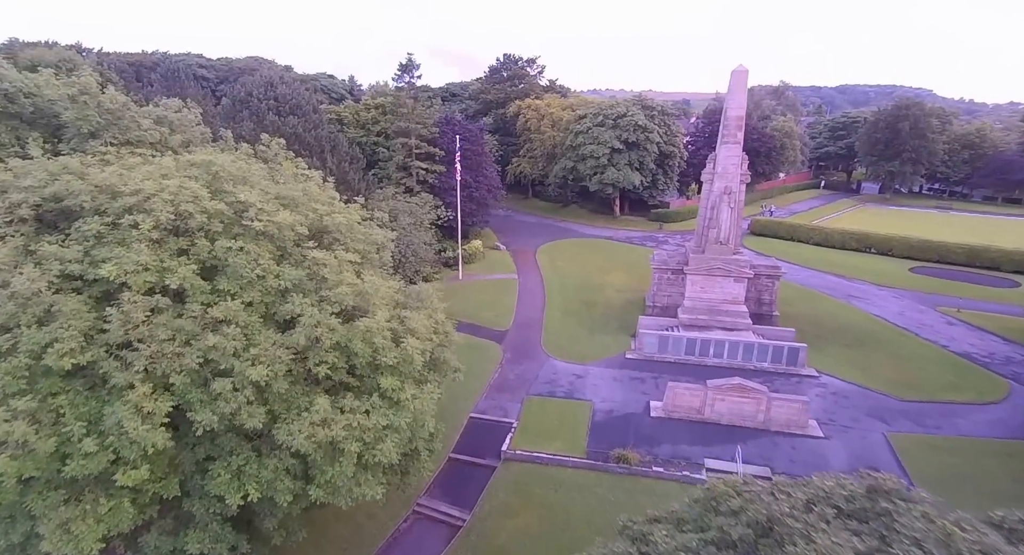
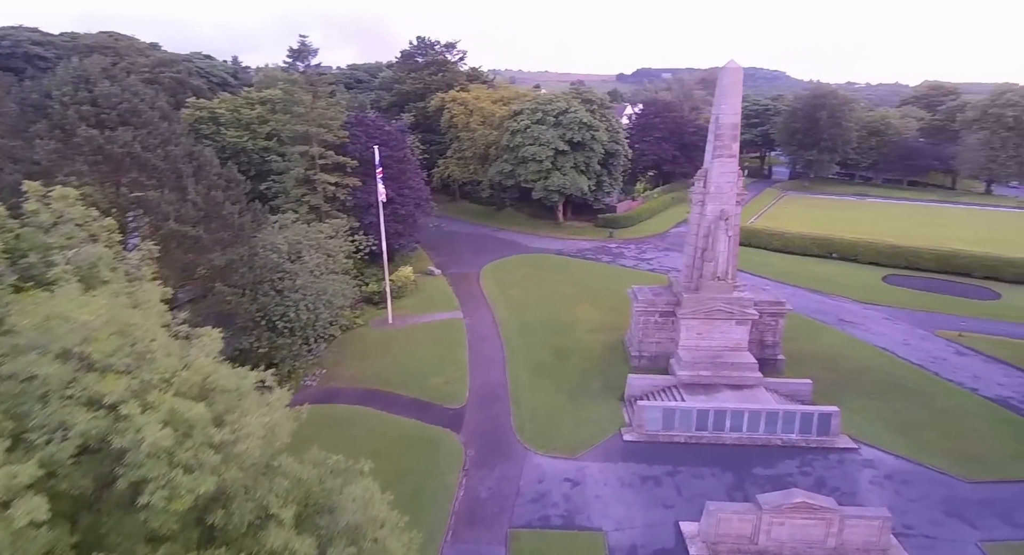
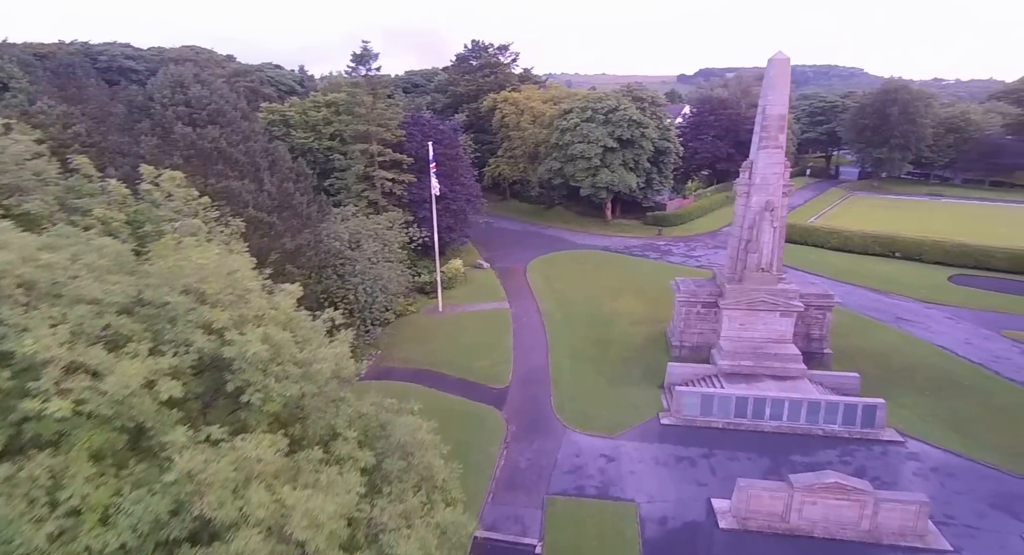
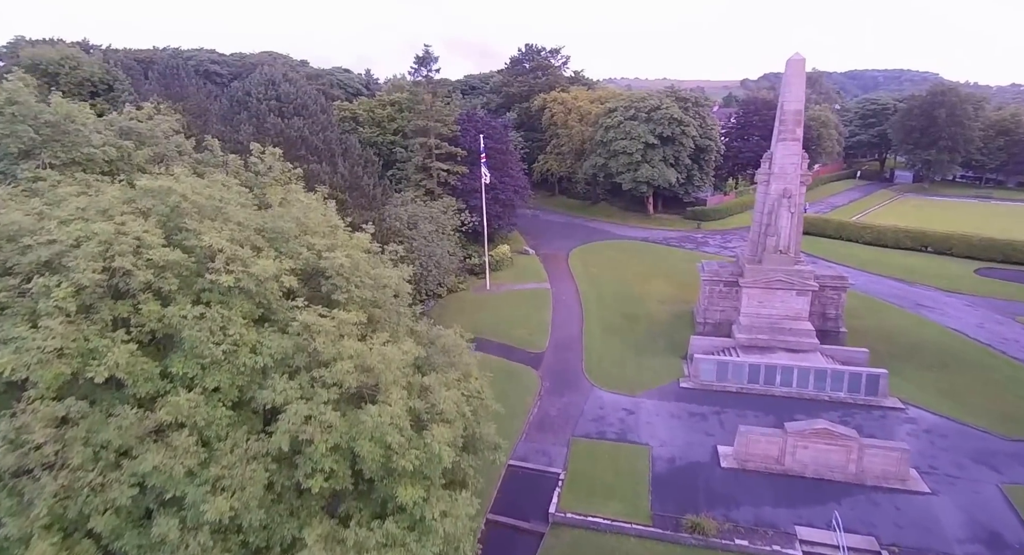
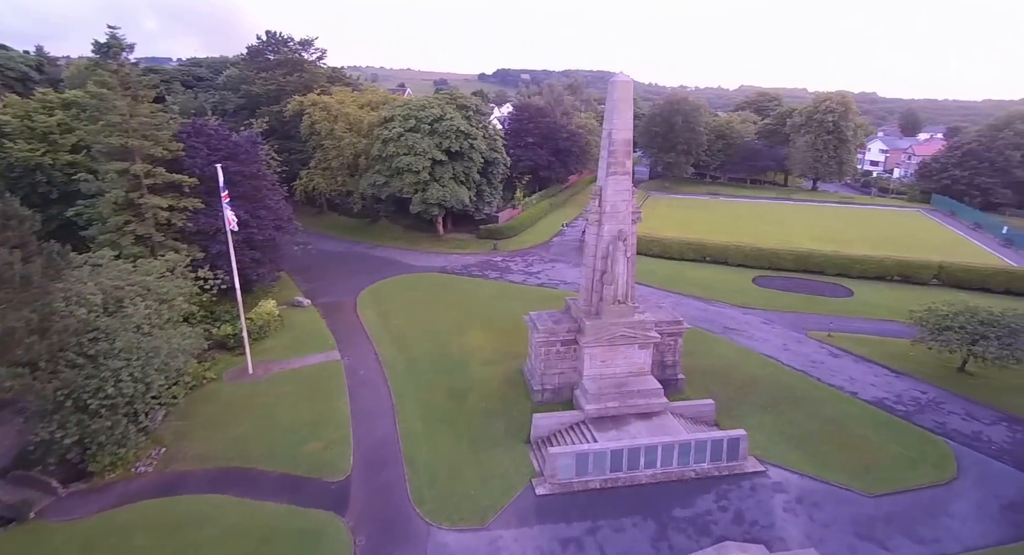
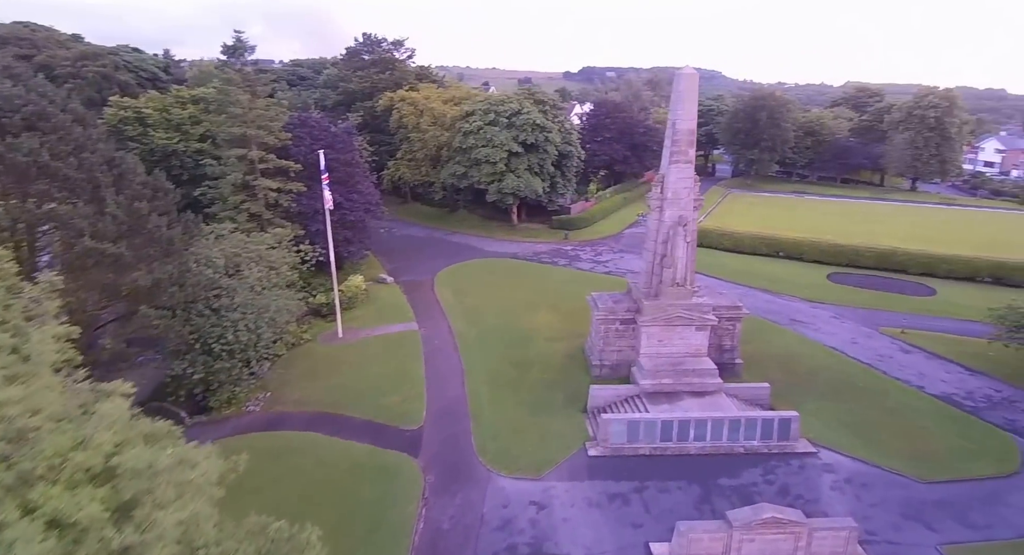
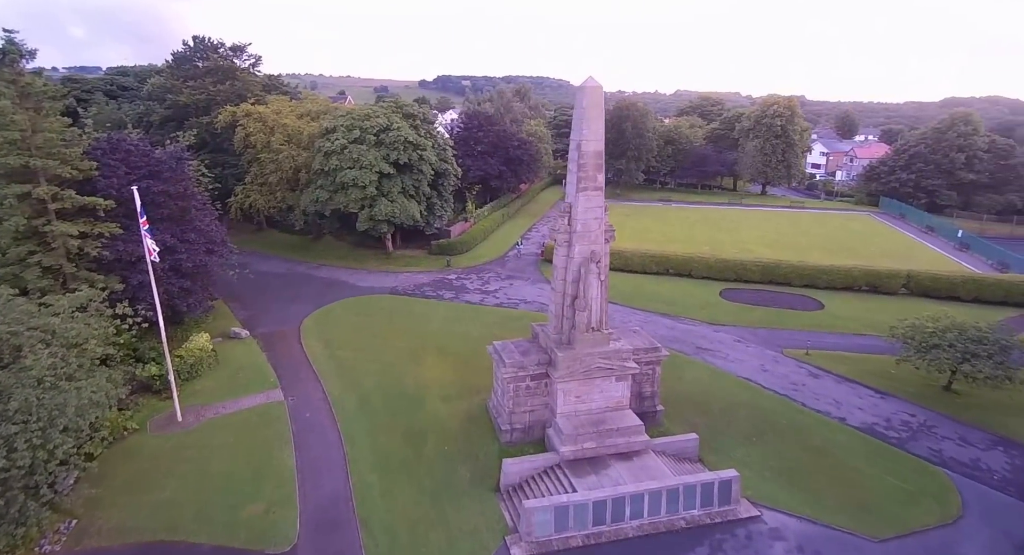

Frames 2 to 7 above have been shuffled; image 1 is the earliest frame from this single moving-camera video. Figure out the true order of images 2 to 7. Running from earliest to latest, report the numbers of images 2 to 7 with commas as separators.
4, 3, 2, 6, 5, 7
